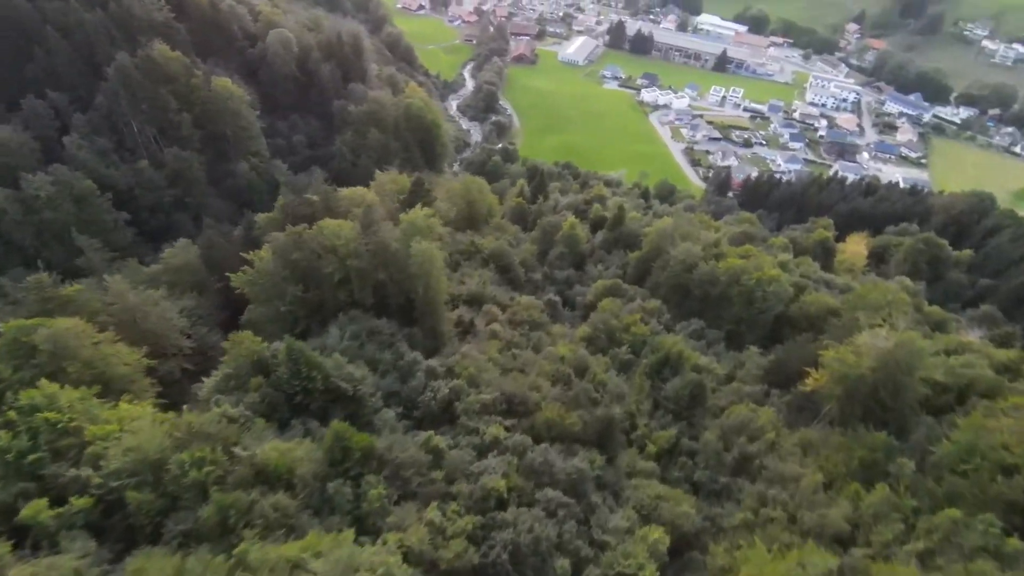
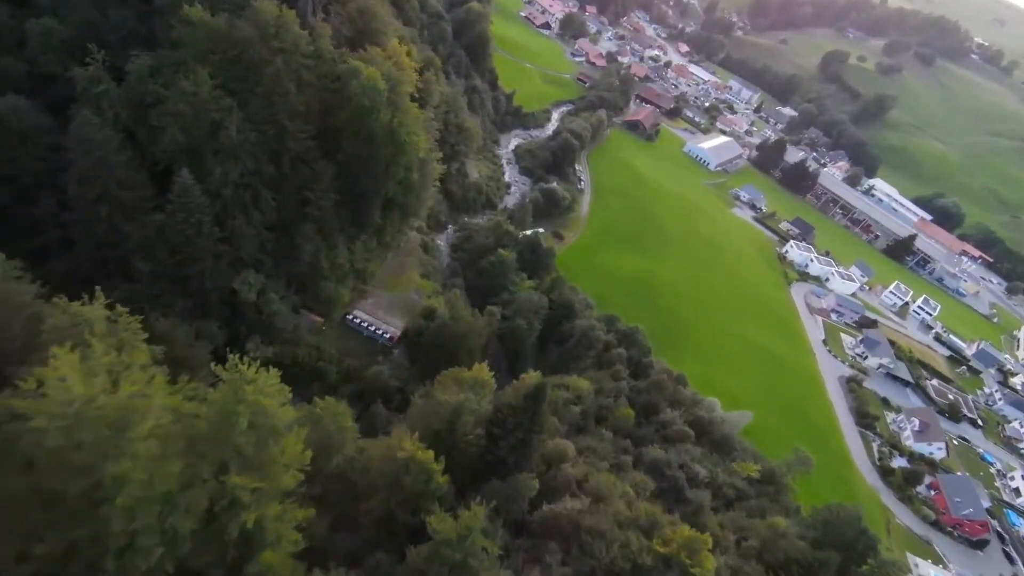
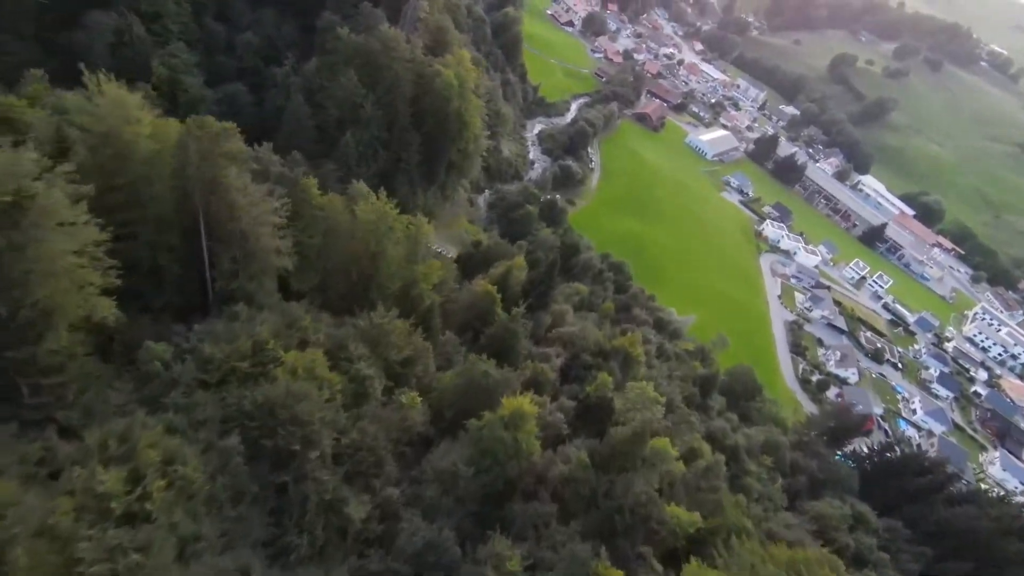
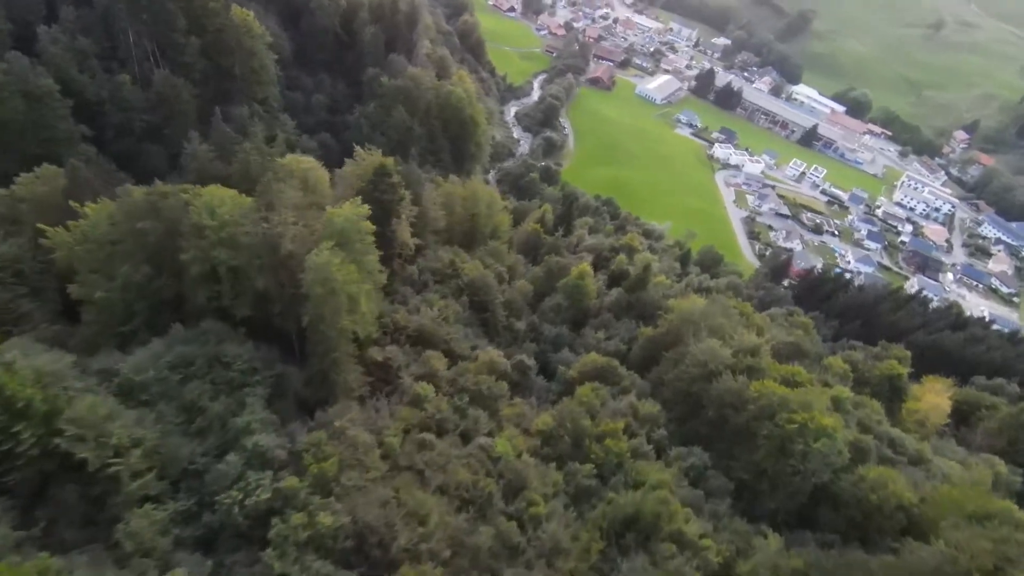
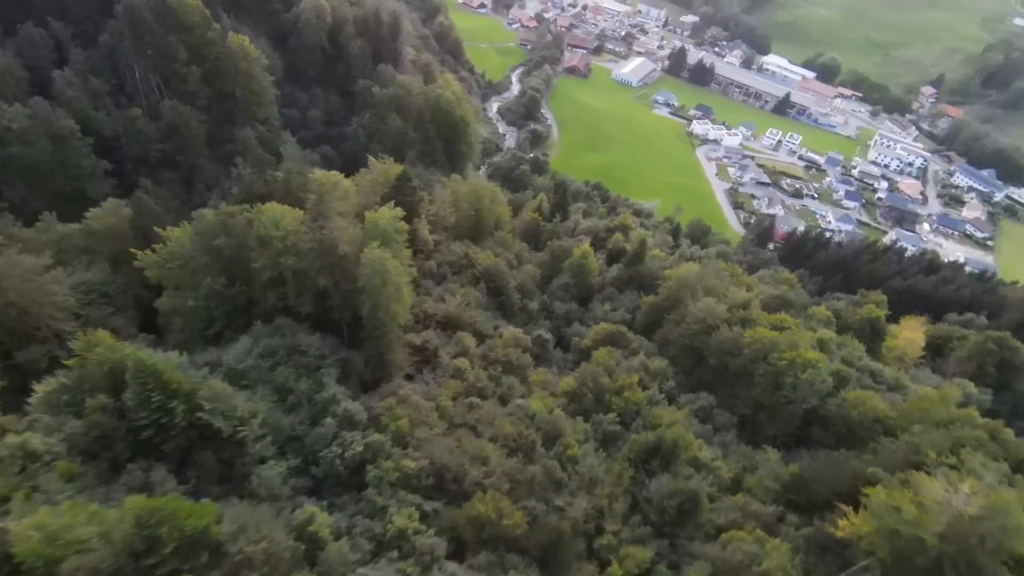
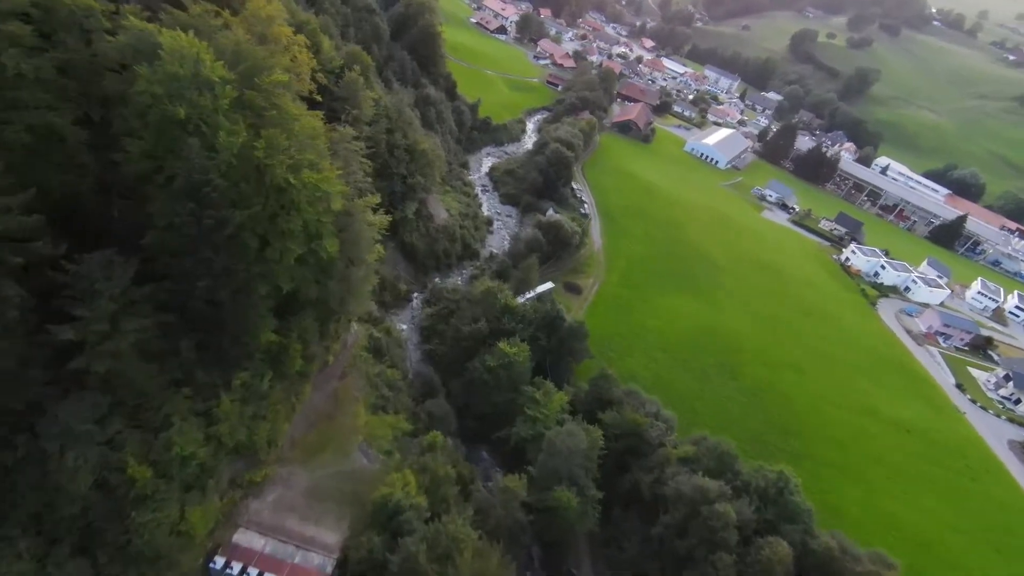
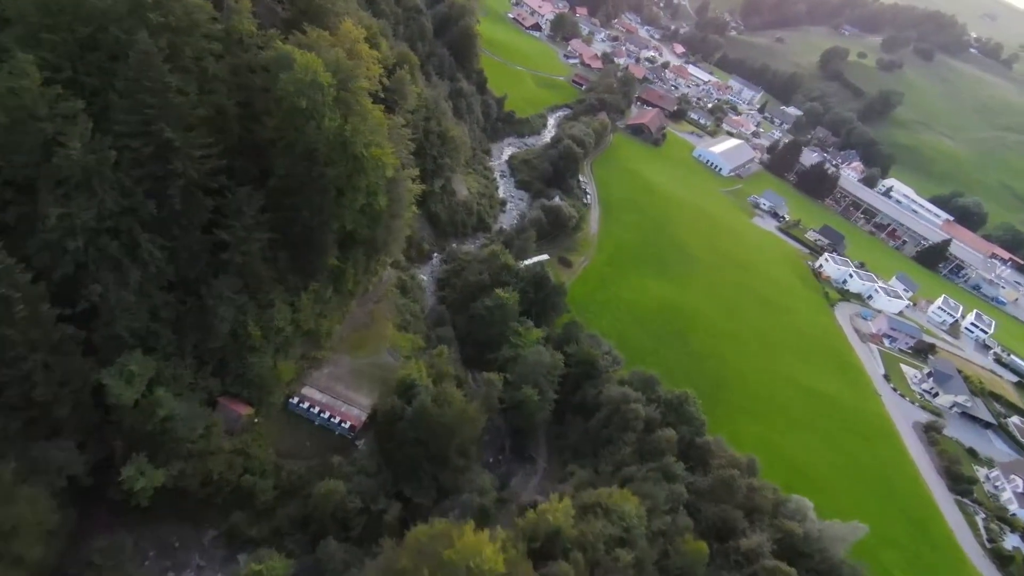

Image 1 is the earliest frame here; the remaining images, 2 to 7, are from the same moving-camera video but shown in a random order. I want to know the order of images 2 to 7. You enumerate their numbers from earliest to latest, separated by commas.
5, 4, 3, 2, 7, 6
